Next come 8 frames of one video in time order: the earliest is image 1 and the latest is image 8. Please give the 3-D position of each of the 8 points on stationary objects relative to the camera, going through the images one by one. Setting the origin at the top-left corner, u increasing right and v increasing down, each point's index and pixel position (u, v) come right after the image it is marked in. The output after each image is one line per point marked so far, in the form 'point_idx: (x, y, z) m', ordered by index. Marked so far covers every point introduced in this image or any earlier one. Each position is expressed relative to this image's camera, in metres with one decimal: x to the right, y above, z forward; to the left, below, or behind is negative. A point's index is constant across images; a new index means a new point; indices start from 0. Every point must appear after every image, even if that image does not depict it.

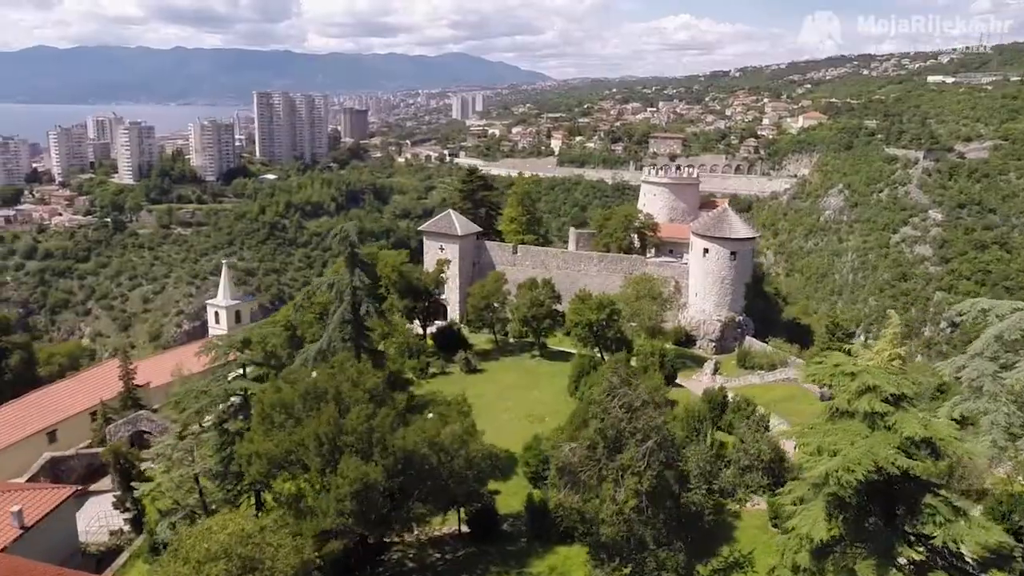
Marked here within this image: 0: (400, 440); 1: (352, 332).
0: (-1.9, -2.4, +12.8) m
1: (-3.7, -1.1, +18.0) m
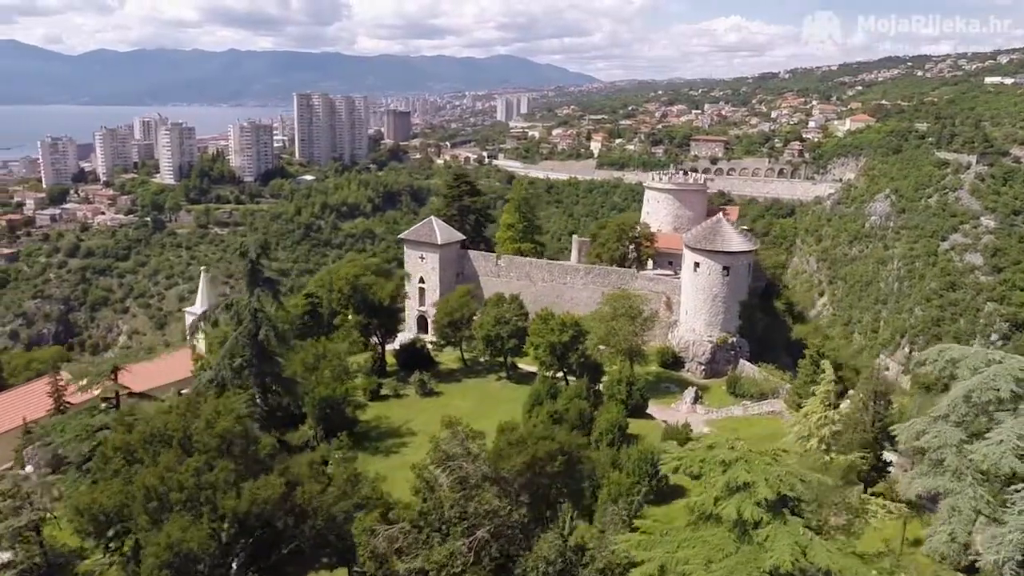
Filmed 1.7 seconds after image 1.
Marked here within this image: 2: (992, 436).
0: (-3.7, -2.8, +10.7) m
1: (-5.2, -1.5, +16.1) m
2: (+5.4, -1.7, +9.1) m
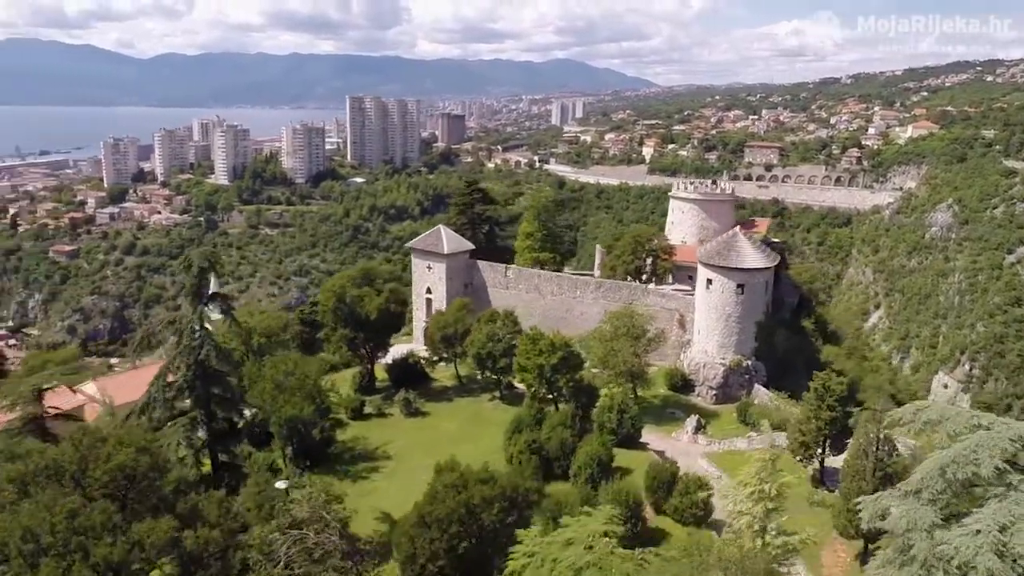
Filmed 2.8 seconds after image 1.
0: (-4.8, -3.1, +9.7) m
1: (-5.9, -1.8, +15.1) m
2: (+4.2, -2.2, +7.4) m
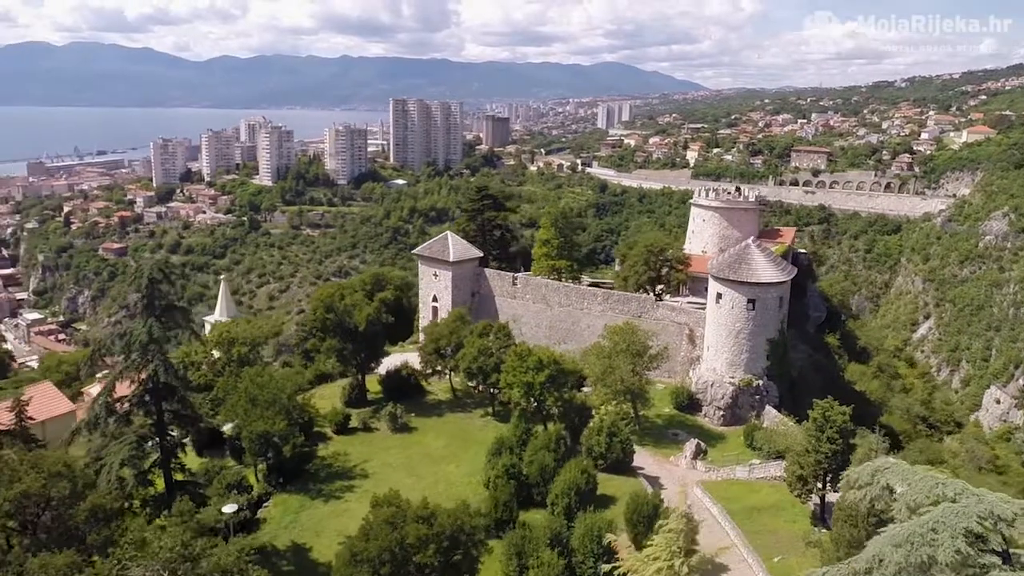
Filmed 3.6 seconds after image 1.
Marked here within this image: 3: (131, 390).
0: (-5.7, -3.3, +8.9) m
1: (-6.5, -2.0, +14.4) m
2: (+3.2, -2.5, +6.2) m
3: (-6.7, -1.8, +14.2) m
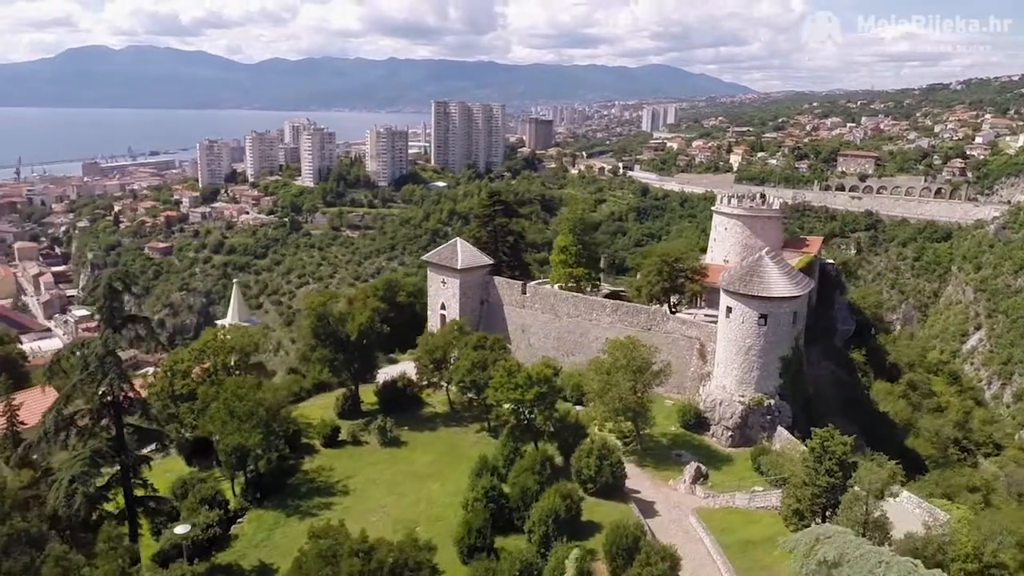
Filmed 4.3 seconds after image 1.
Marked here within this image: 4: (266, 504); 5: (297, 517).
0: (-6.5, -3.5, +8.4) m
1: (-7.0, -2.2, +13.9) m
2: (+2.3, -2.8, +5.2) m
3: (-7.2, -2.0, +13.7) m
4: (-5.4, -4.7, +17.8) m
5: (-4.6, -4.8, +17.1) m
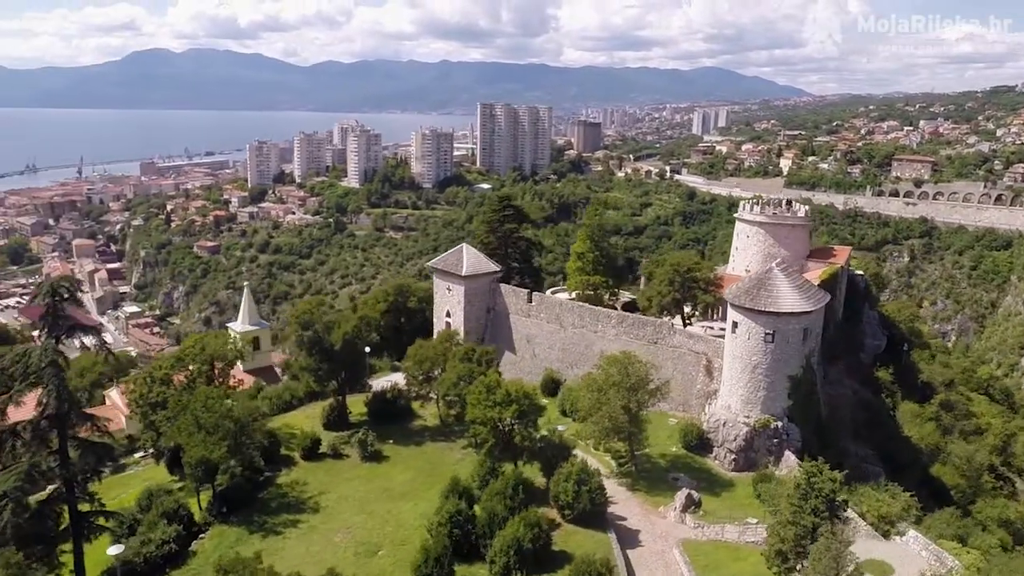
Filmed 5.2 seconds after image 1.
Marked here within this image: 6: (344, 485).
0: (-7.5, -3.6, +7.8) m
1: (-7.7, -2.3, +13.3) m
2: (+1.0, -3.0, +4.1) m
3: (-7.9, -2.1, +13.2) m
4: (-5.9, -4.9, +17.1) m
5: (-5.1, -5.0, +16.4) m
6: (-3.7, -4.5, +18.5) m
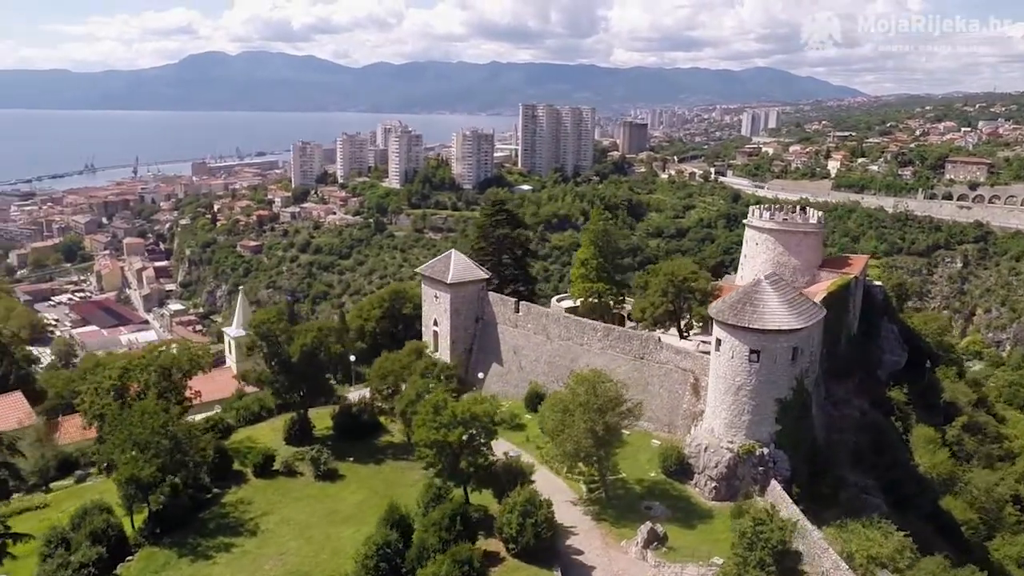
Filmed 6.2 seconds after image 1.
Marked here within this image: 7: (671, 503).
0: (-9.0, -3.7, +7.0) m
1: (-8.9, -2.4, +12.6) m
2: (-0.7, -3.3, +2.9) m
3: (-9.1, -2.3, +12.5) m
4: (-7.0, -5.1, +16.3) m
5: (-6.2, -5.2, +15.5) m
6: (-4.7, -4.7, +17.5) m
7: (+3.7, -5.0, +18.6) m
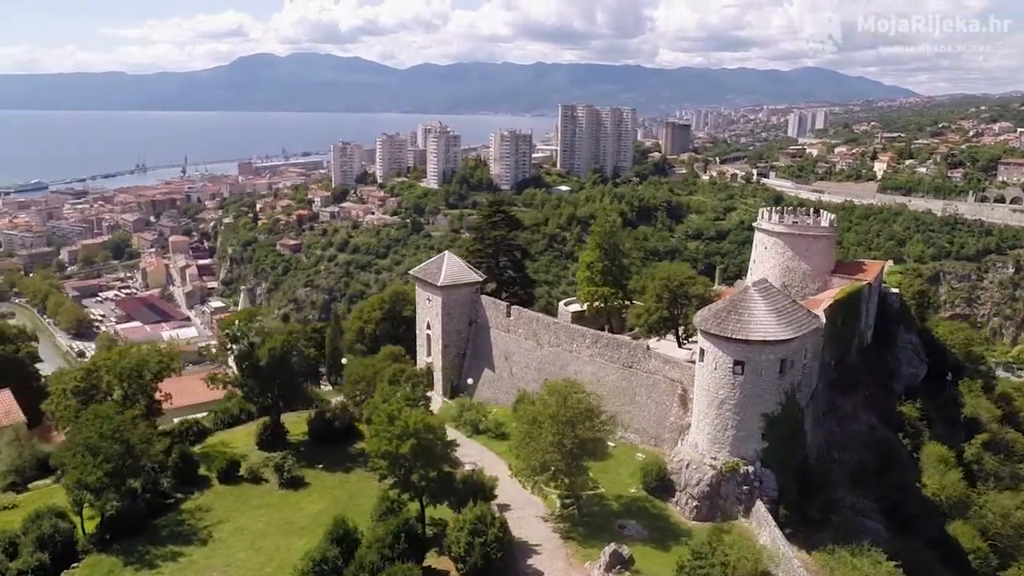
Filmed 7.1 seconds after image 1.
0: (-10.3, -3.7, +6.7) m
1: (-9.8, -2.4, +12.2) m
2: (-2.2, -3.3, +2.2) m
3: (-10.1, -2.3, +12.2) m
4: (-7.8, -5.1, +15.8) m
5: (-7.0, -5.2, +15.1) m
6: (-5.4, -4.7, +16.9) m
7: (+3.0, -5.1, +17.6) m
